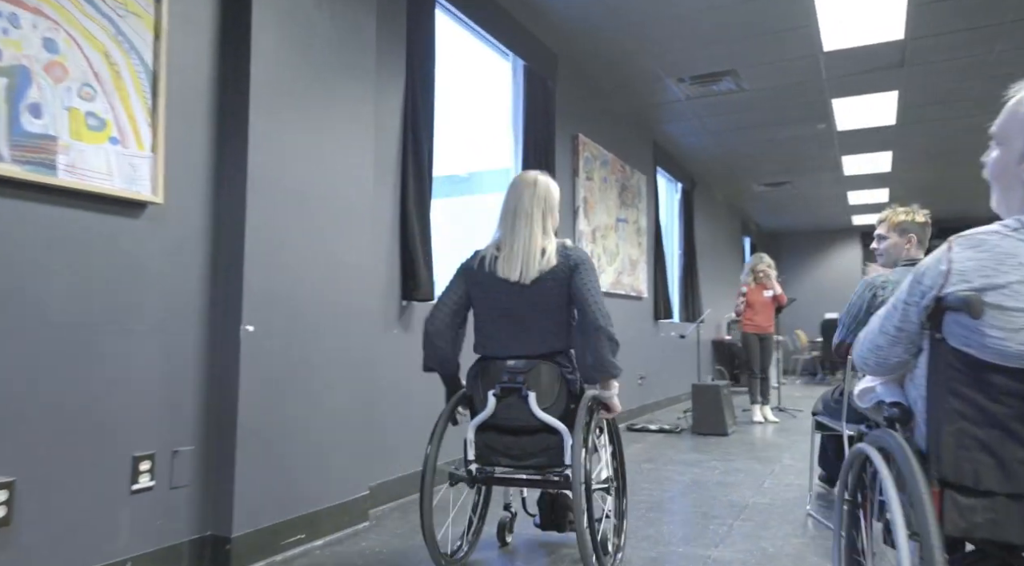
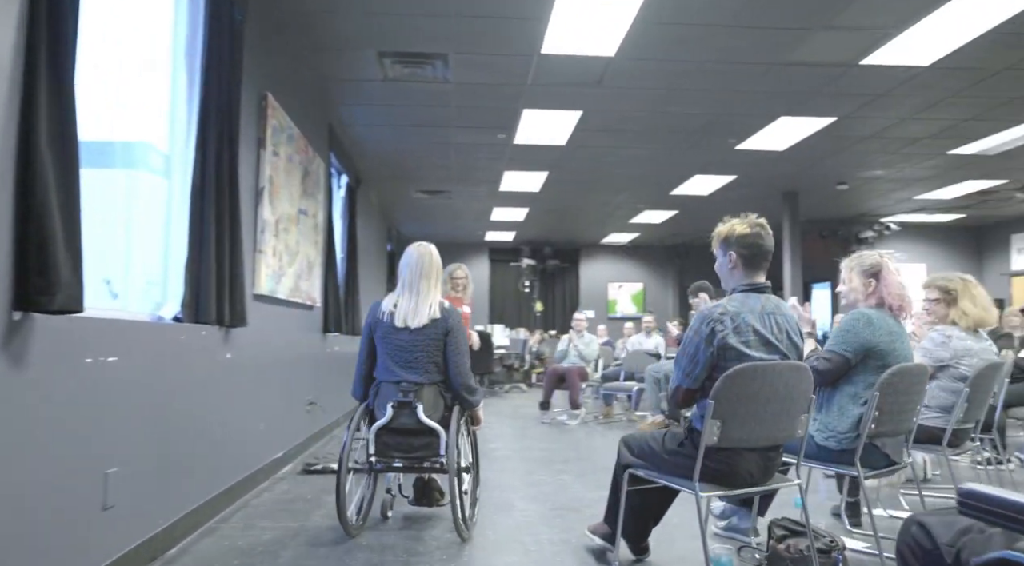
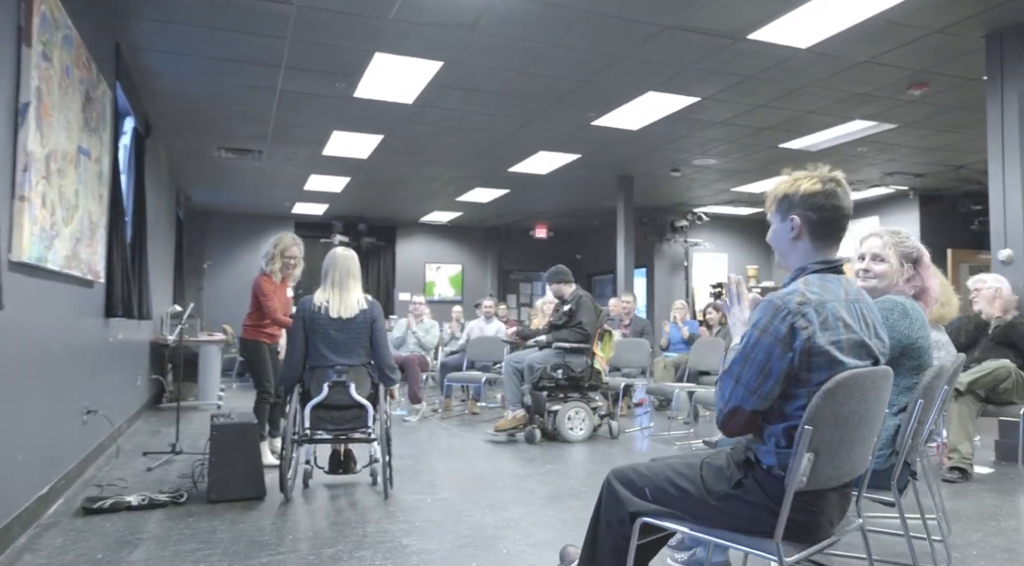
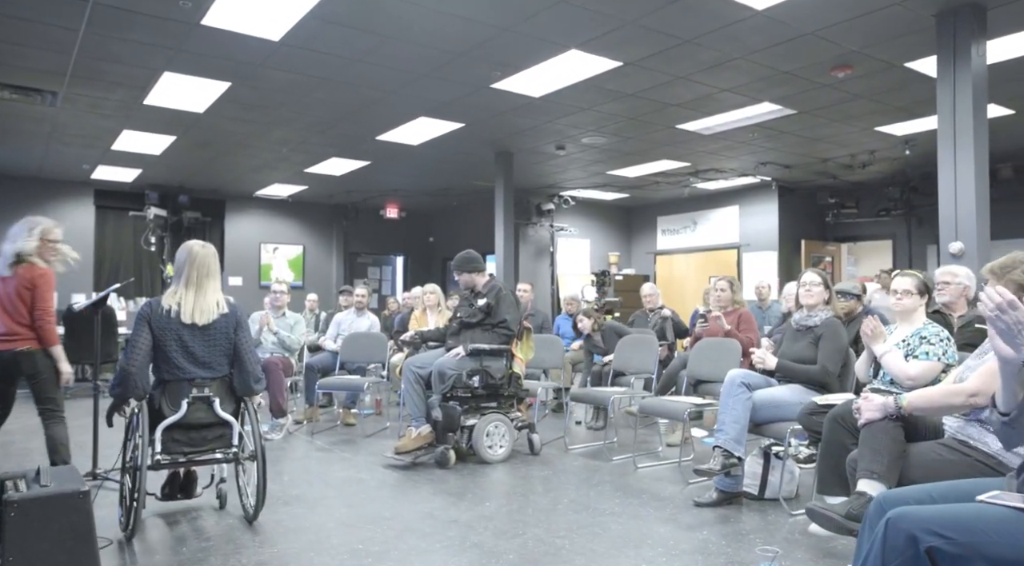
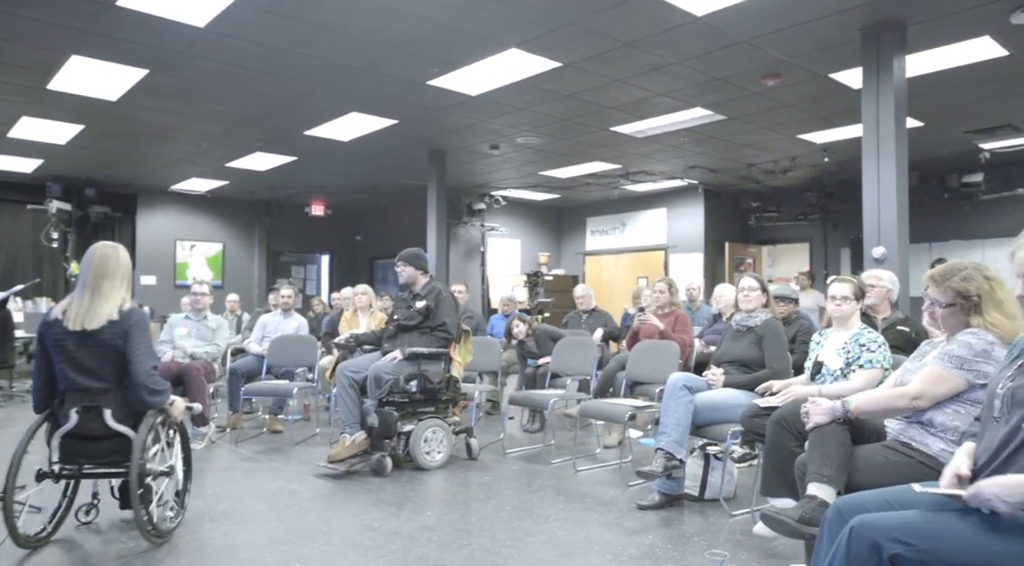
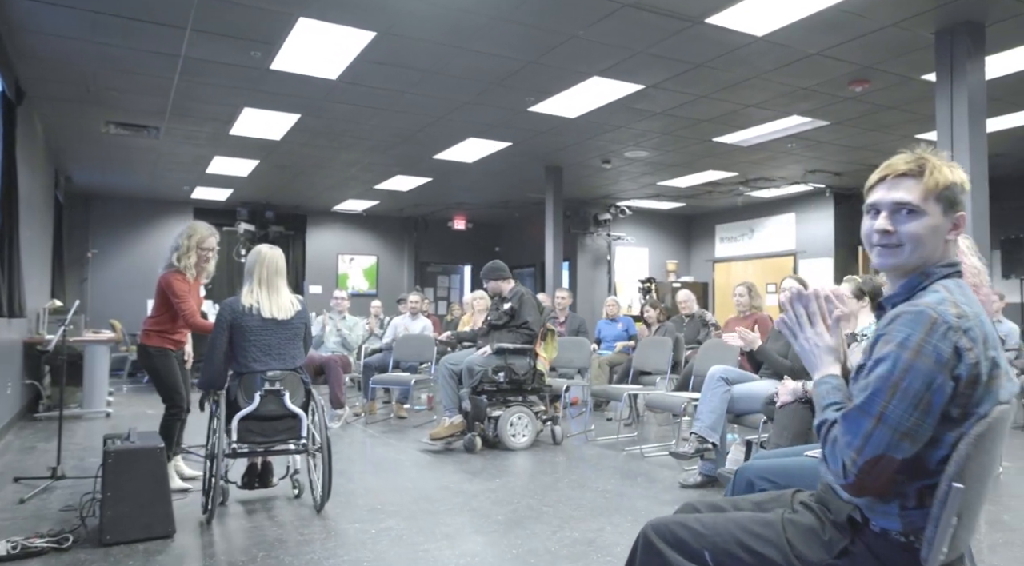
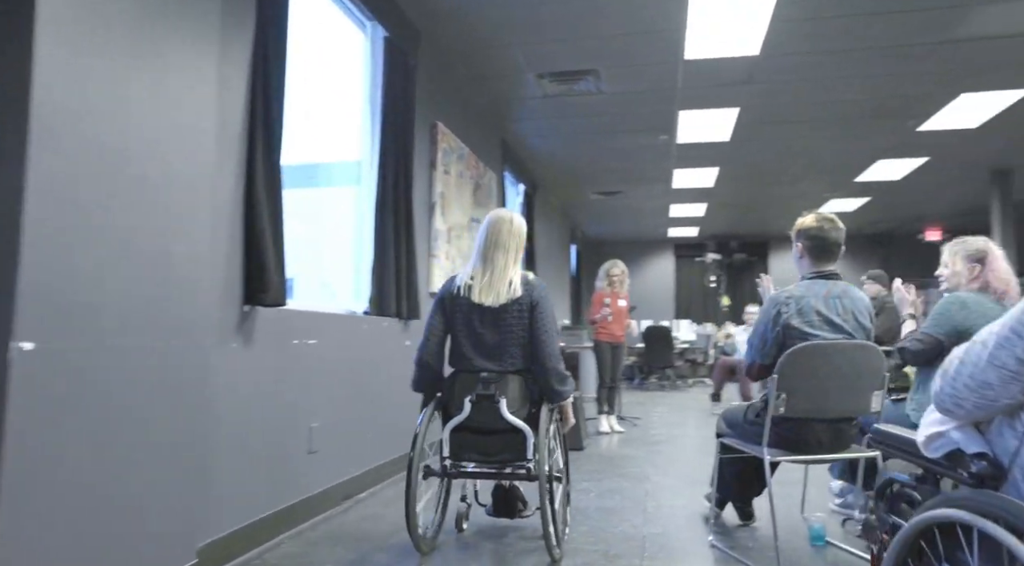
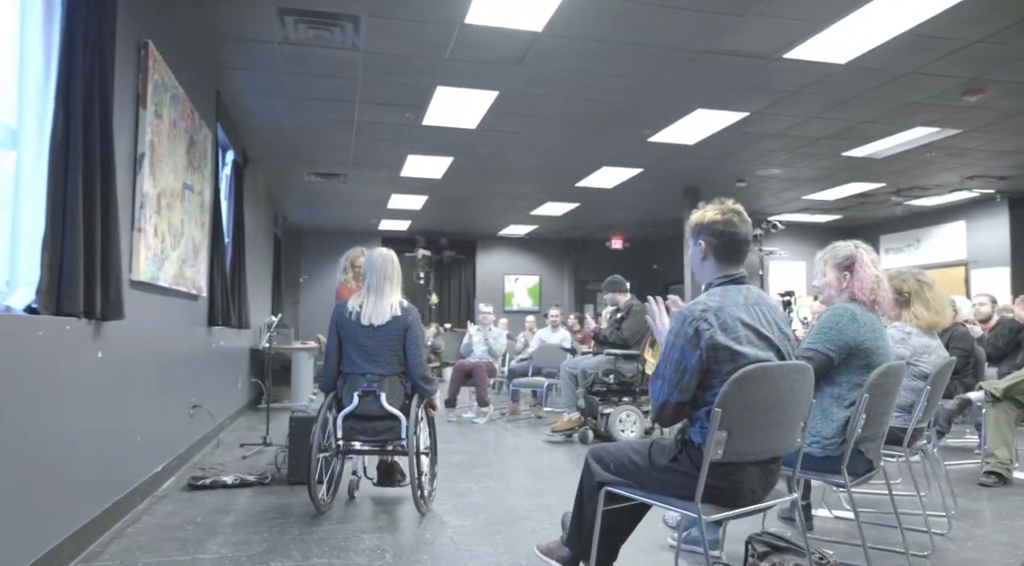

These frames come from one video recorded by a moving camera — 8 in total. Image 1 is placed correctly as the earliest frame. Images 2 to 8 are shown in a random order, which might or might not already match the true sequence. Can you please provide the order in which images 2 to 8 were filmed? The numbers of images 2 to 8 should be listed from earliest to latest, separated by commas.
7, 2, 8, 3, 6, 4, 5
